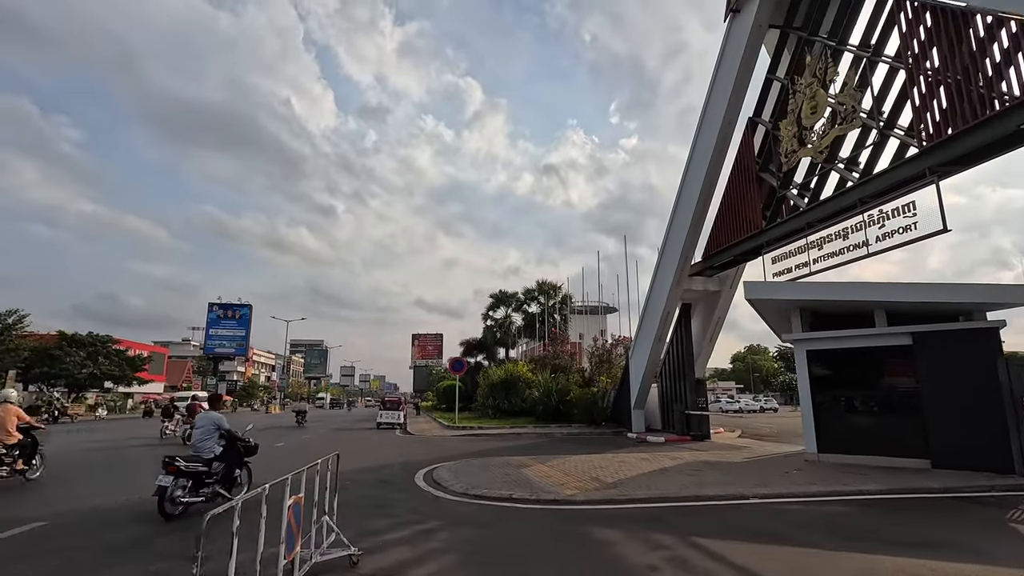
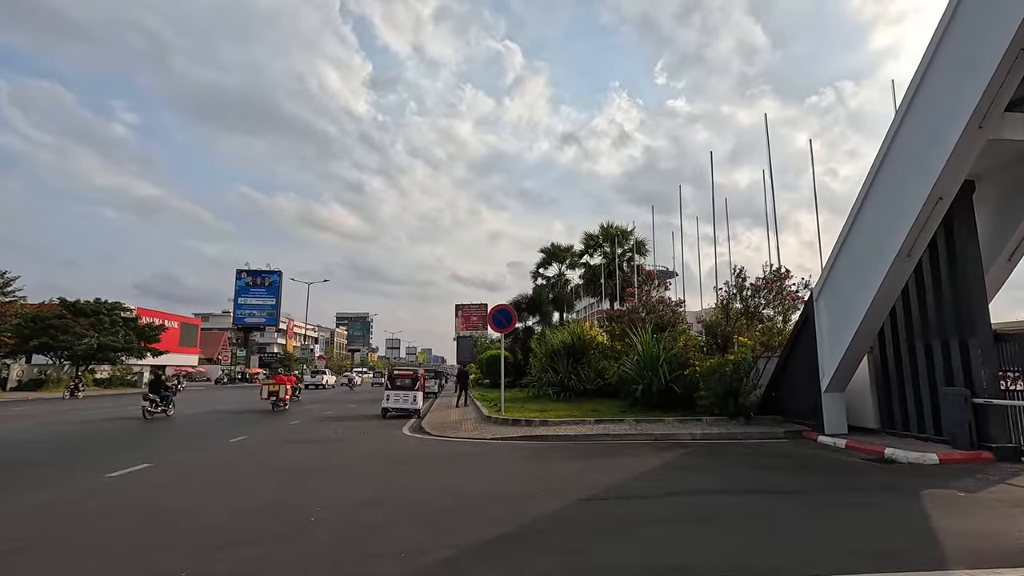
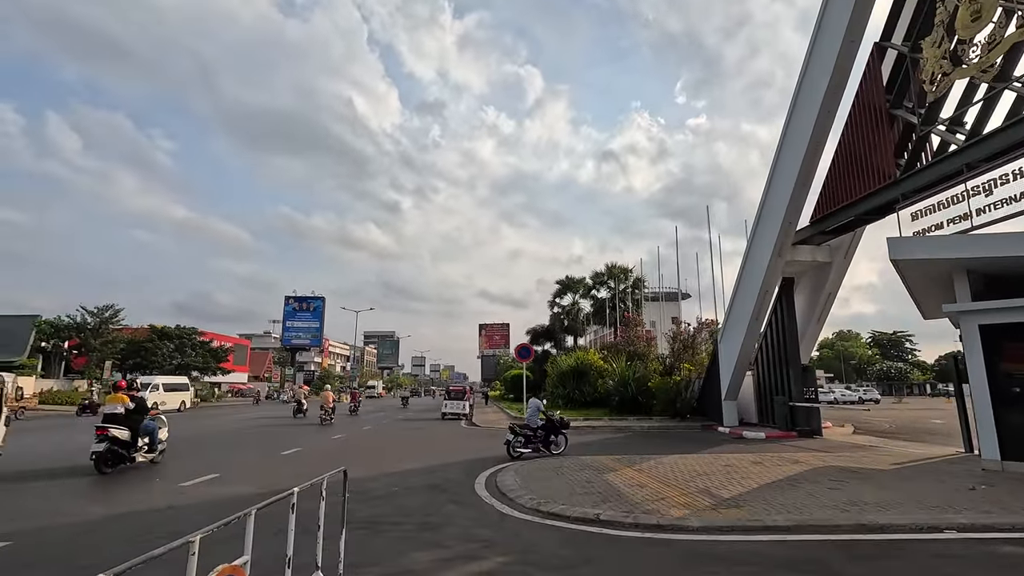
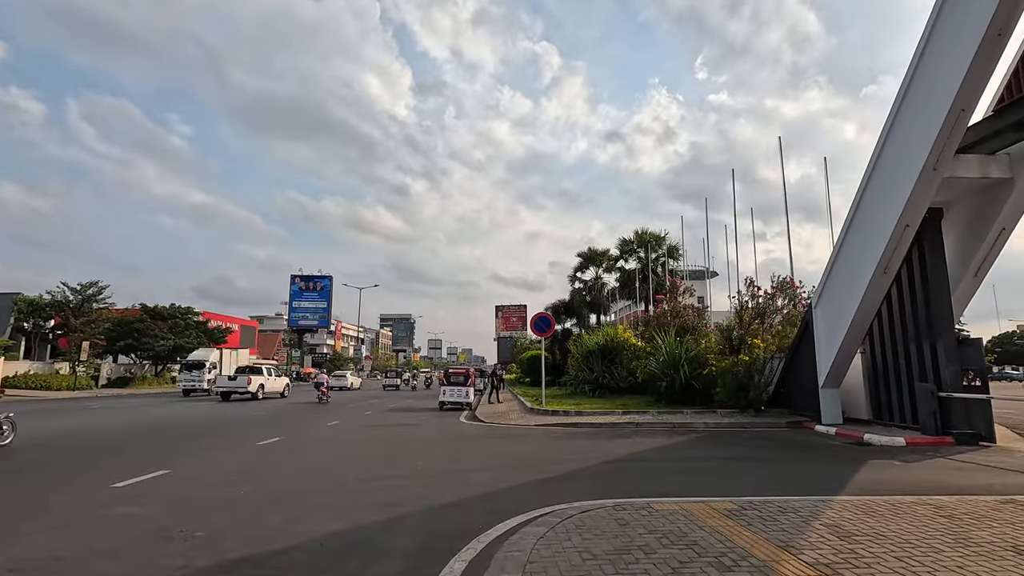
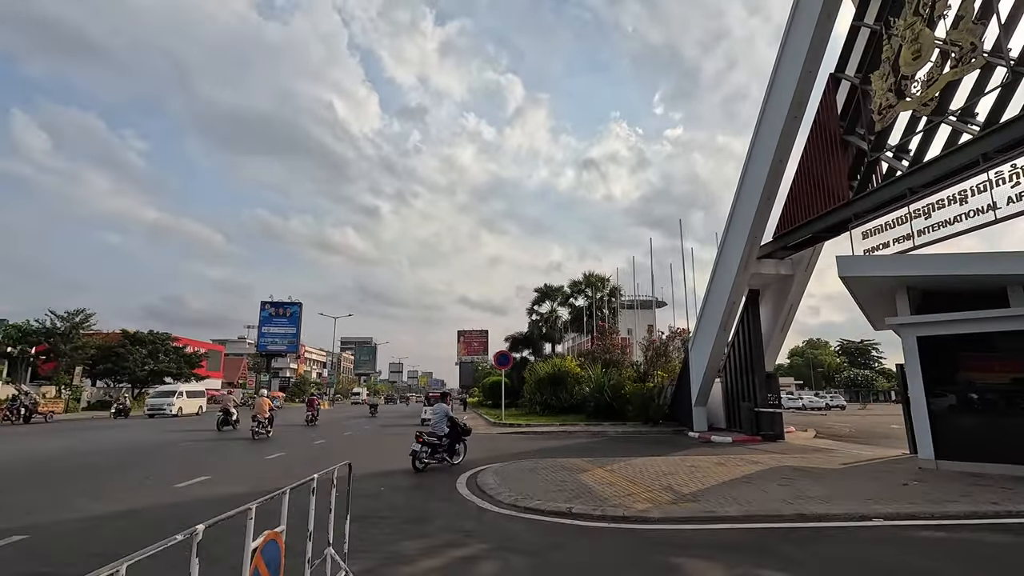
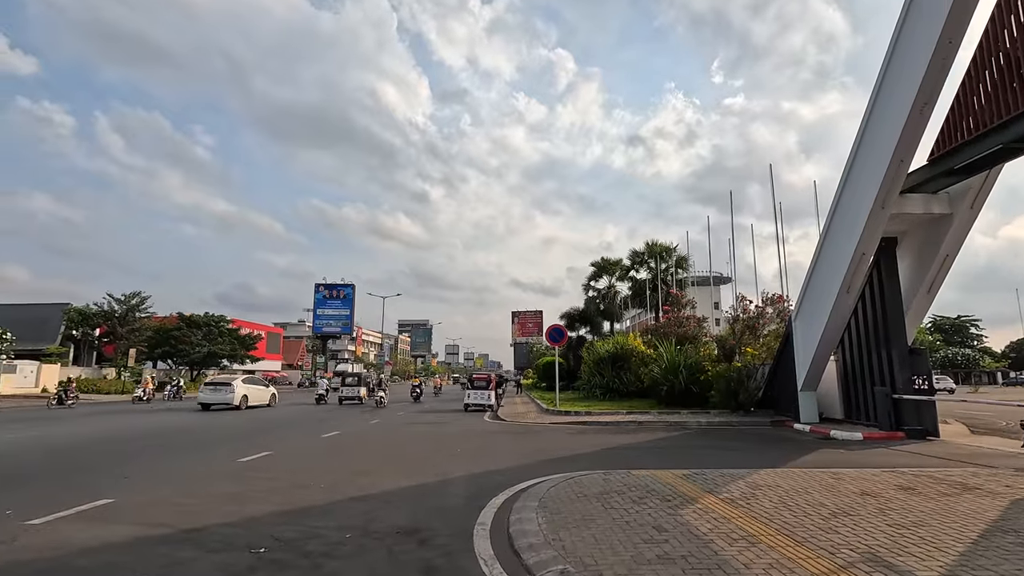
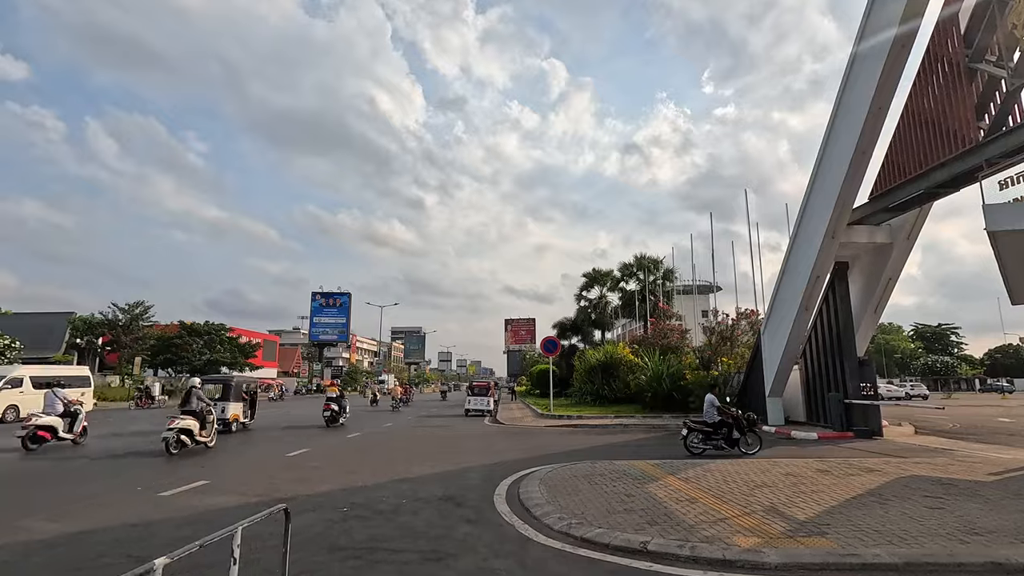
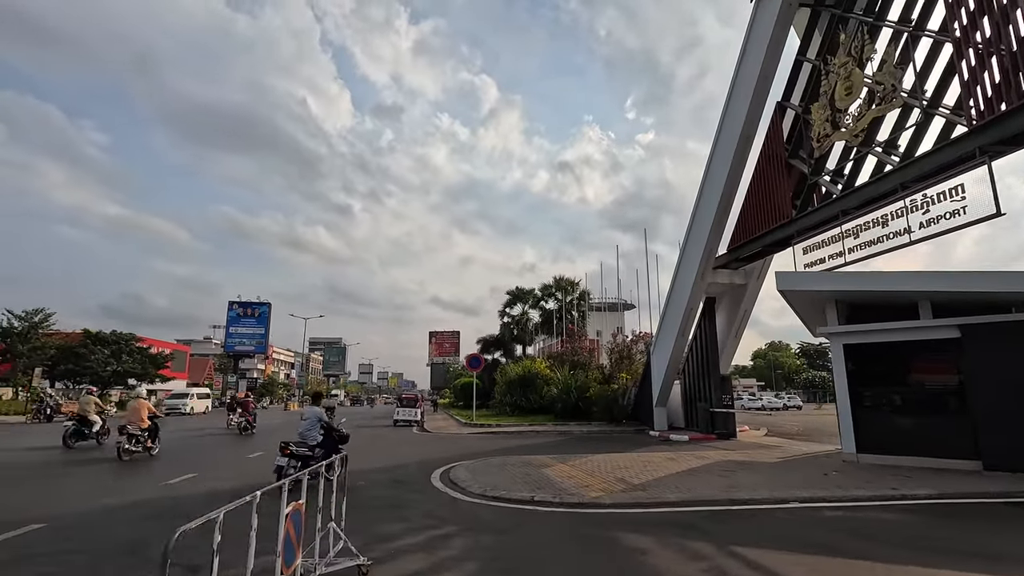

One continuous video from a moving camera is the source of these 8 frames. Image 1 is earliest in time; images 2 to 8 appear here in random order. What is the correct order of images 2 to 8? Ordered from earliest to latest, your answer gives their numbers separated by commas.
8, 5, 3, 7, 6, 4, 2
